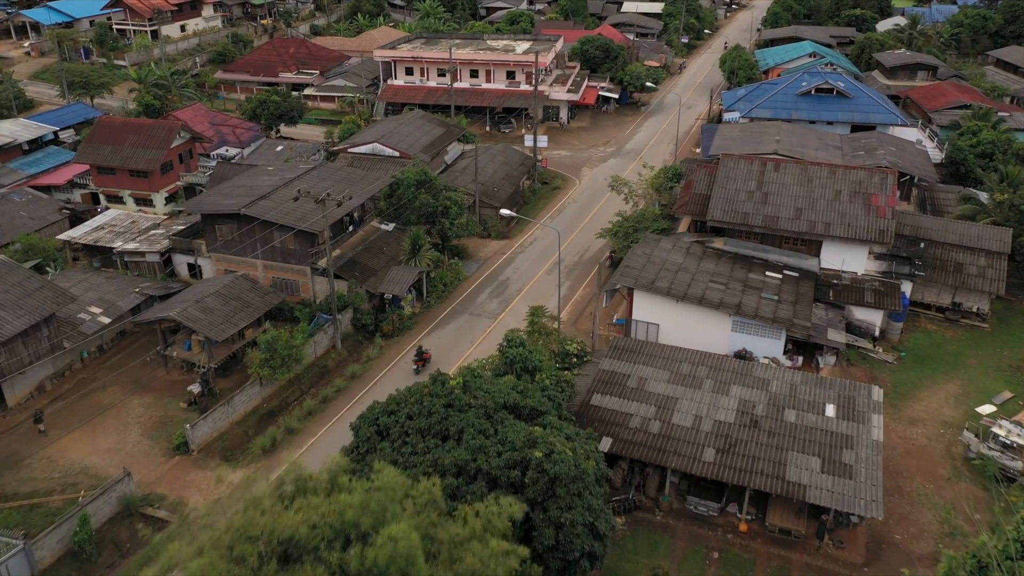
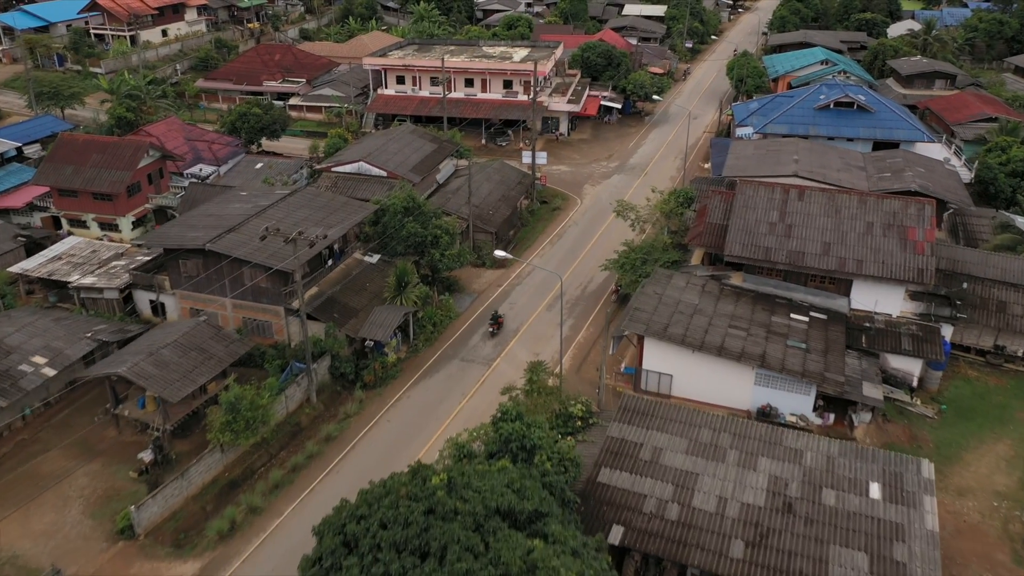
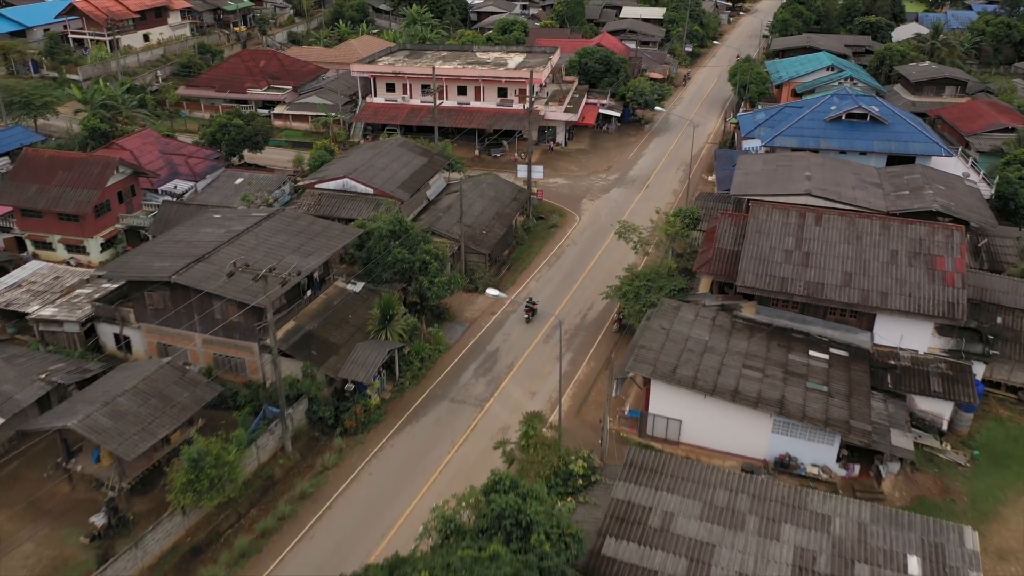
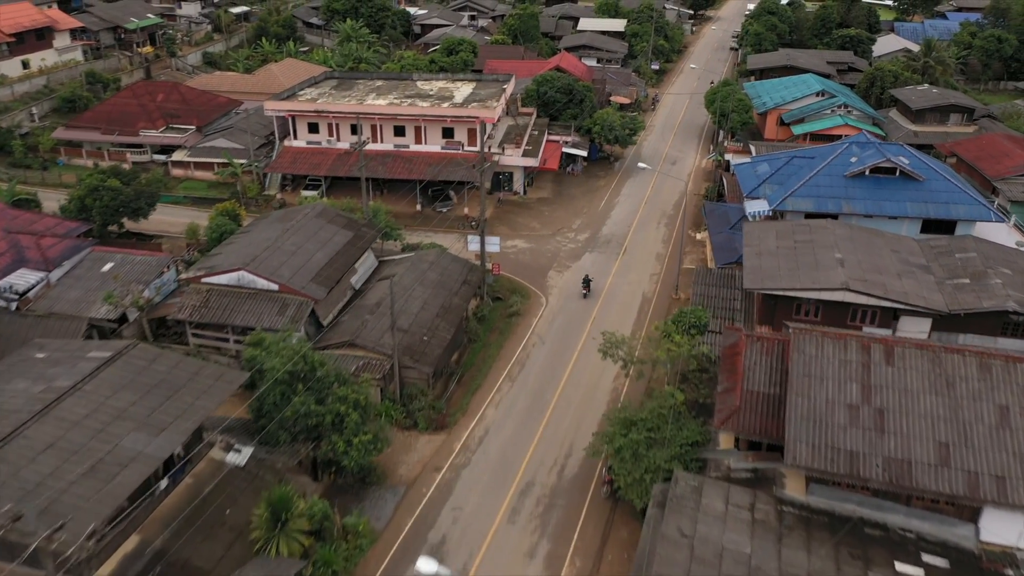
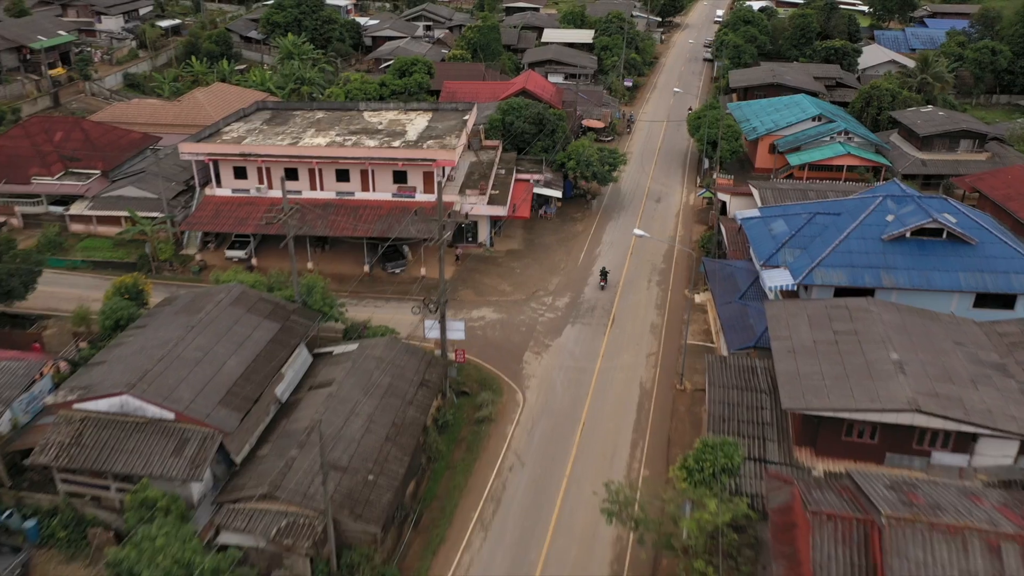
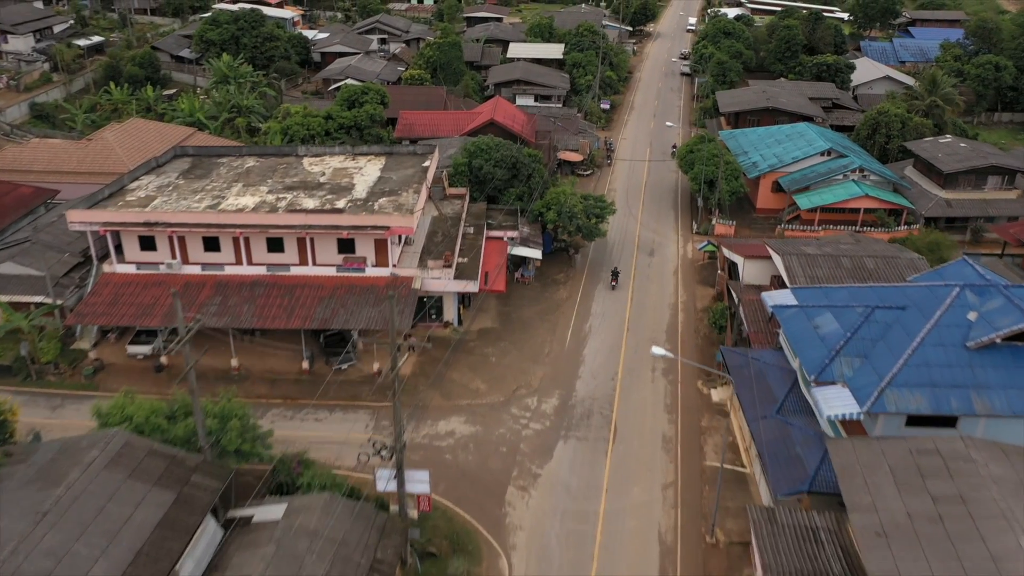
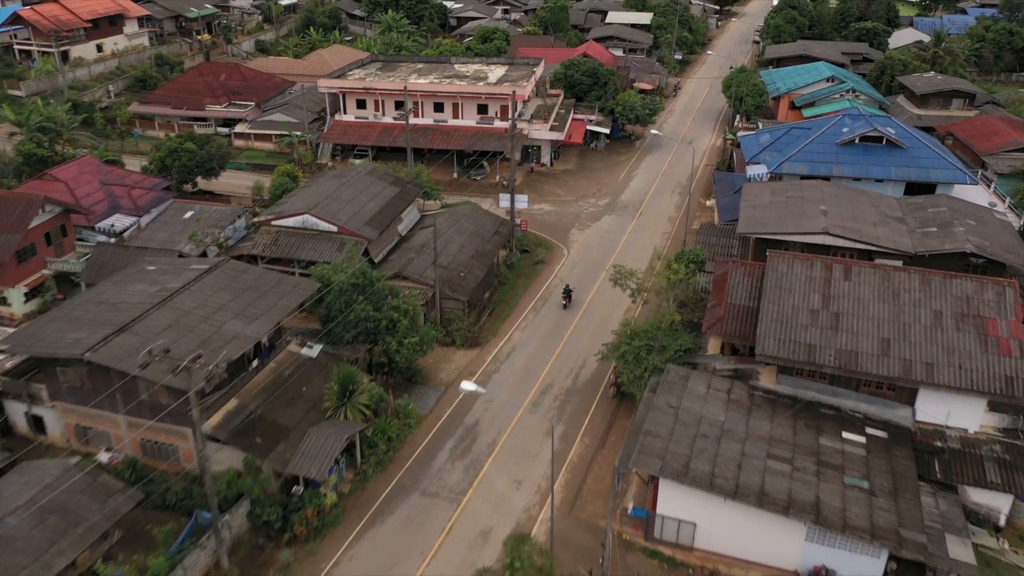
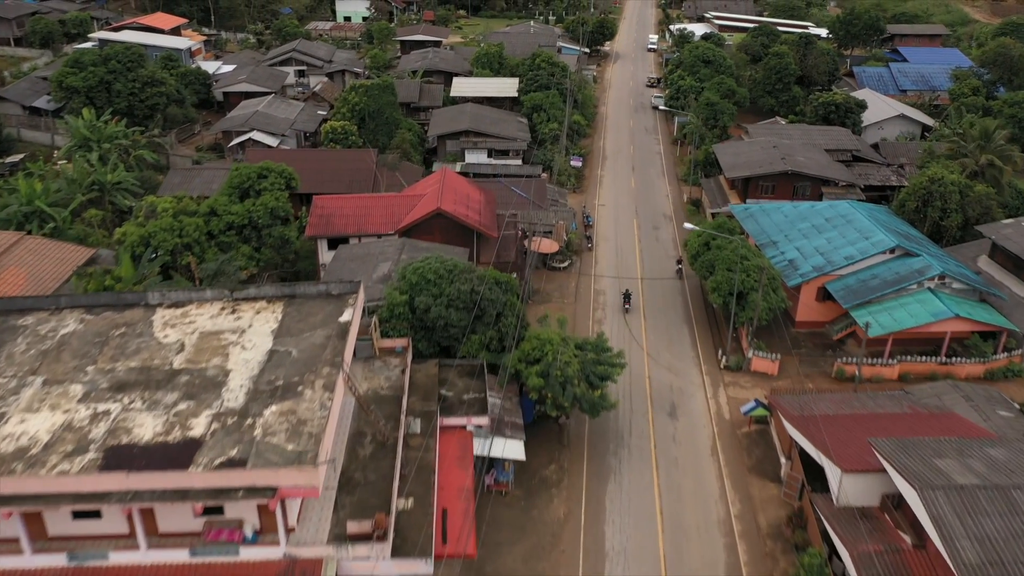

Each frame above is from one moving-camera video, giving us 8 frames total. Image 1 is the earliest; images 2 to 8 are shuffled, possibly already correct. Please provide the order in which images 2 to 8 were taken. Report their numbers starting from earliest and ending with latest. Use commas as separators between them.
2, 3, 7, 4, 5, 6, 8
